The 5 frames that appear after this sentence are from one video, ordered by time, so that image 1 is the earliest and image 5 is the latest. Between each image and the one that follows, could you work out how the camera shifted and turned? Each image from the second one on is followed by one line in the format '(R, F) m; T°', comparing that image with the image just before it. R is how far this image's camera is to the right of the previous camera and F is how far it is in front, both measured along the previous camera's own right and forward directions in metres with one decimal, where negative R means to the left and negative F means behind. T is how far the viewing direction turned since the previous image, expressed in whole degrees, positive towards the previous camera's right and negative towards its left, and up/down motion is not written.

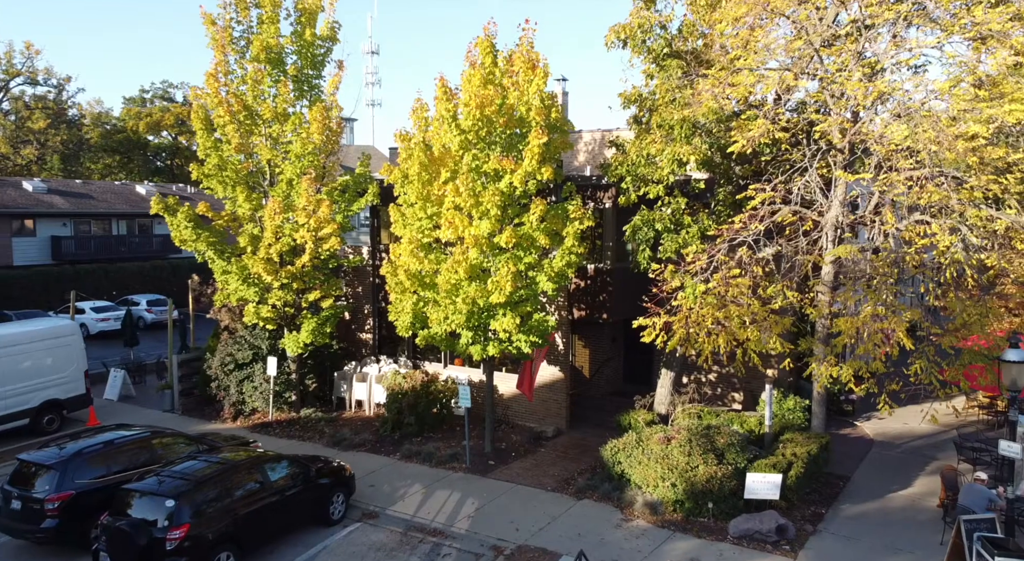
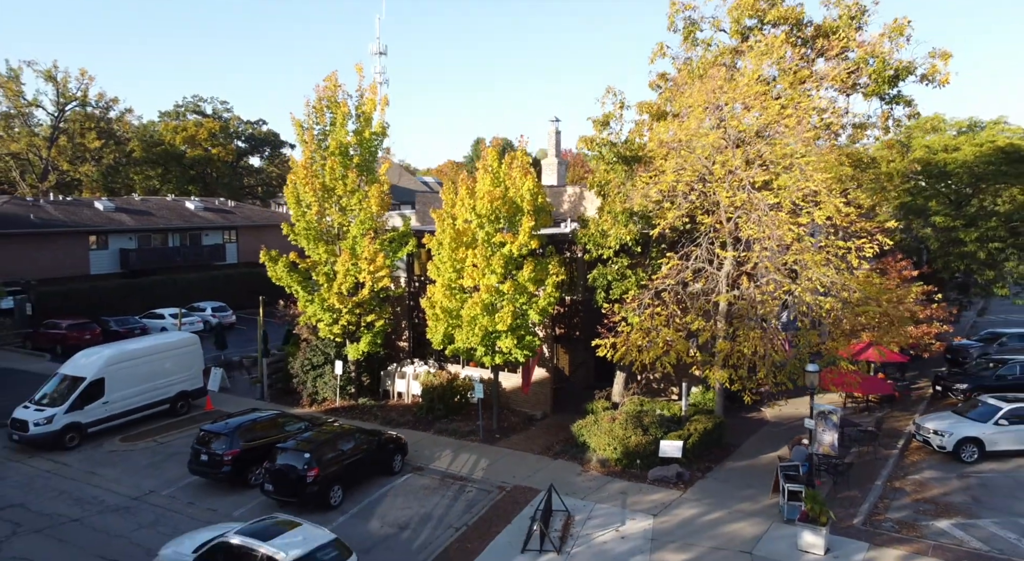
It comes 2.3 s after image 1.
(+0.1, -5.7) m; 0°
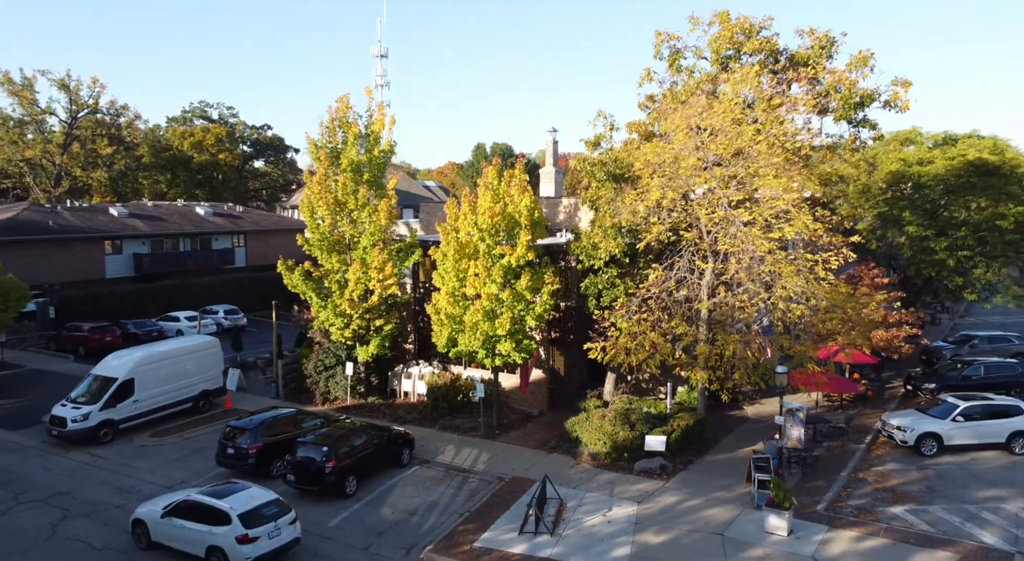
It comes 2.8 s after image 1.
(0.0, -1.5) m; 0°
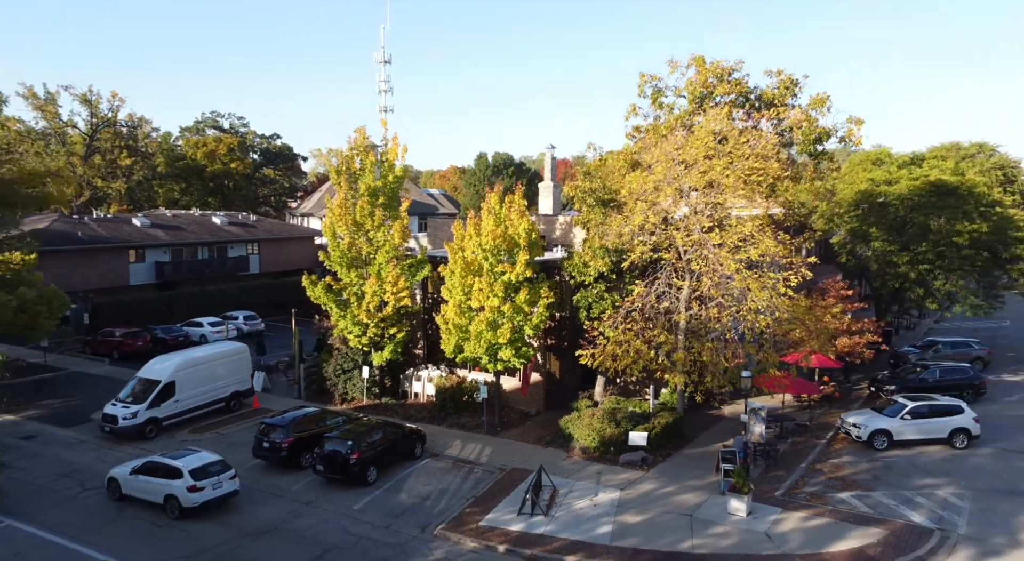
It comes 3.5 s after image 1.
(0.0, -2.4) m; 0°
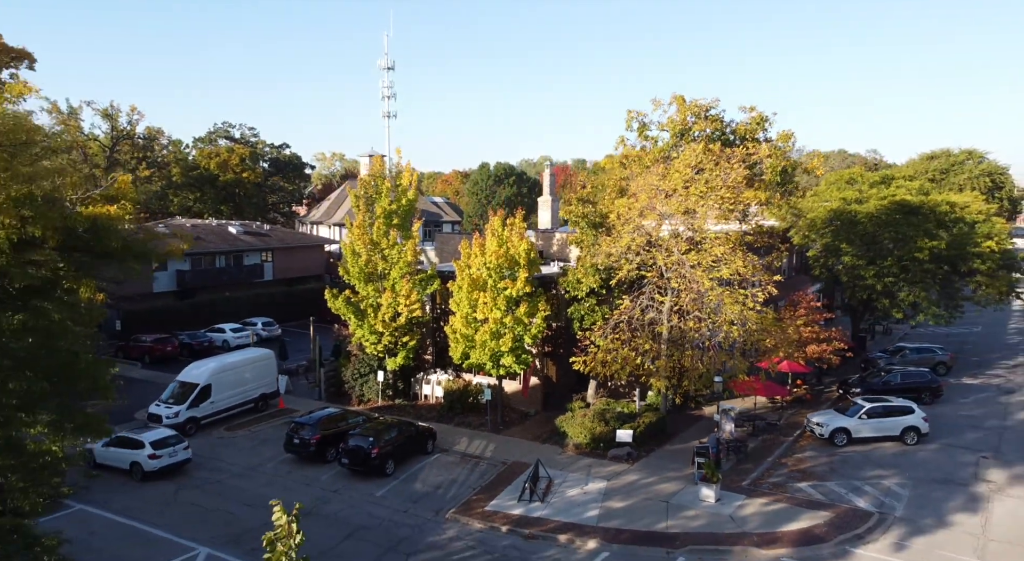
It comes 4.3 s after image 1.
(0.0, -2.6) m; 0°
